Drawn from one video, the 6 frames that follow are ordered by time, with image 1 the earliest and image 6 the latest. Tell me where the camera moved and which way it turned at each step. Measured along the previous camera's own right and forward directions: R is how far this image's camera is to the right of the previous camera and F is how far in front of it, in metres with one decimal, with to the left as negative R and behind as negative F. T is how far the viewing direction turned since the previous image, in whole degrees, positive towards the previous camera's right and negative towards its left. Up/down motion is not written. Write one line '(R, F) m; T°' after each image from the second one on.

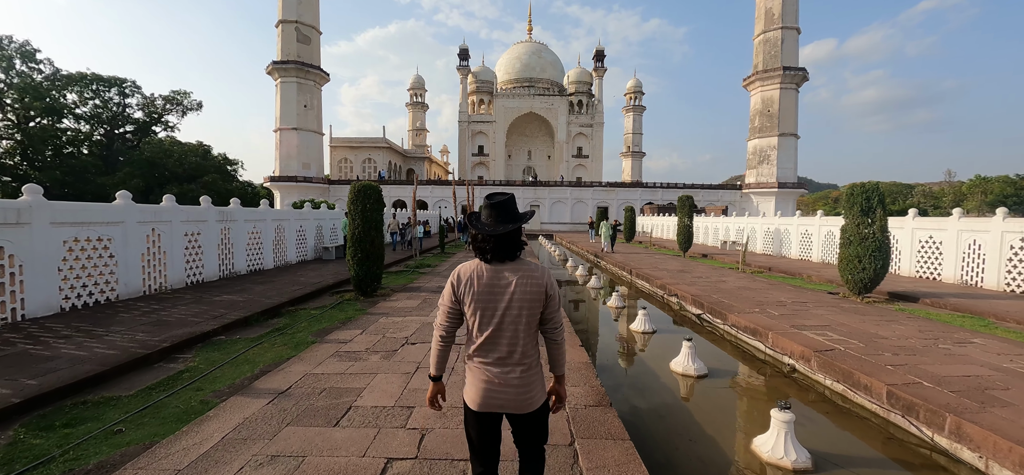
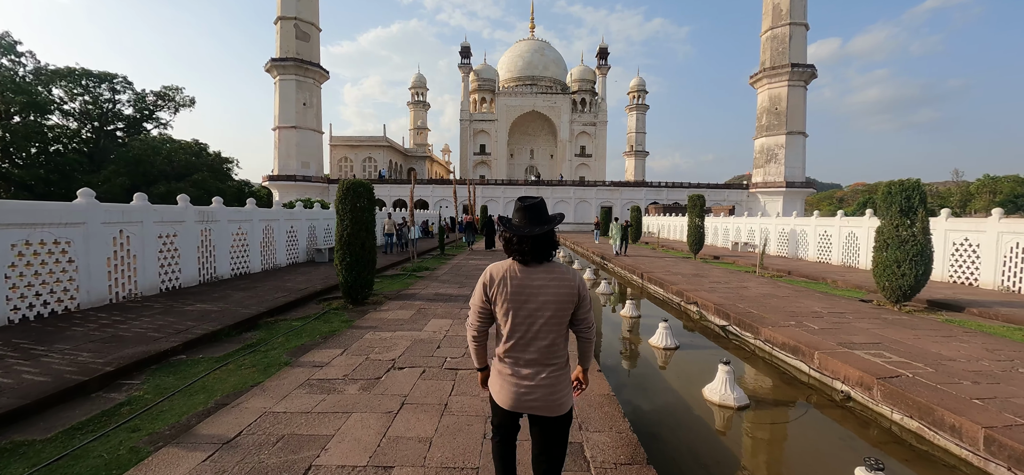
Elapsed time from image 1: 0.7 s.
(0.0, +0.6) m; 0°
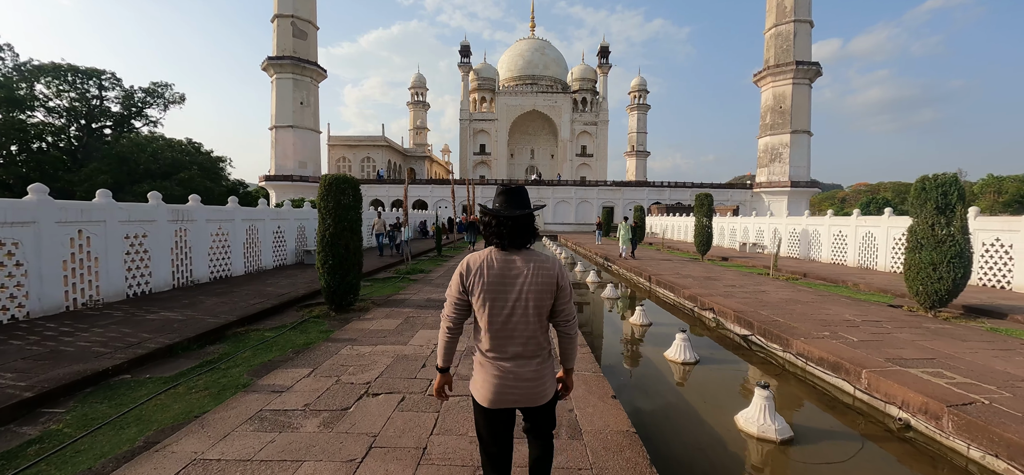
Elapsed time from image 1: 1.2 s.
(0.0, +0.5) m; 0°
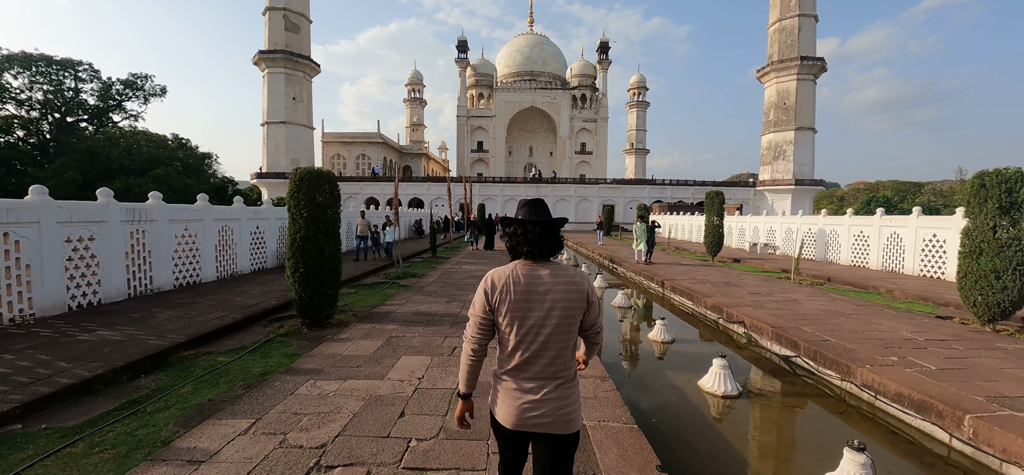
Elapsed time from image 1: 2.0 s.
(0.0, +0.7) m; 0°
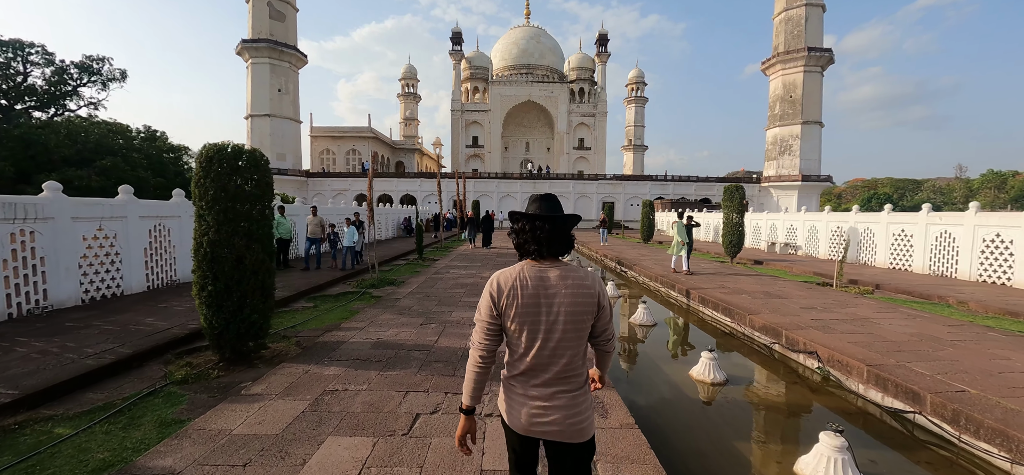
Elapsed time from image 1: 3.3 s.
(0.0, +1.2) m; +1°
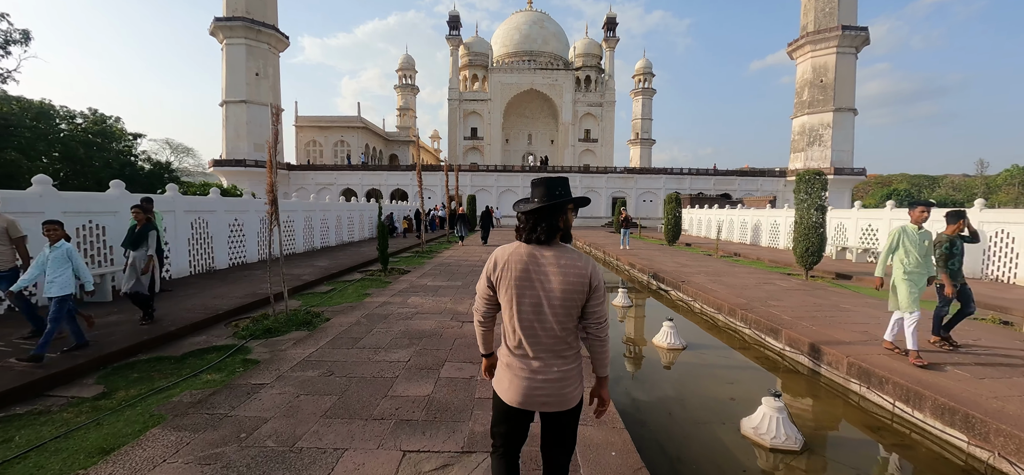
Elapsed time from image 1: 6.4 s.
(+0.1, +2.6) m; 0°
